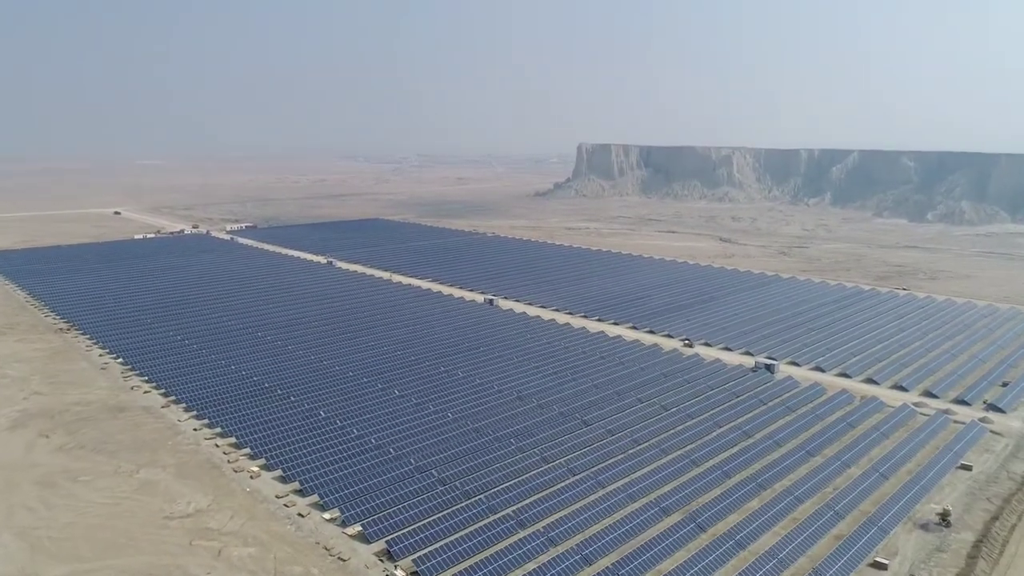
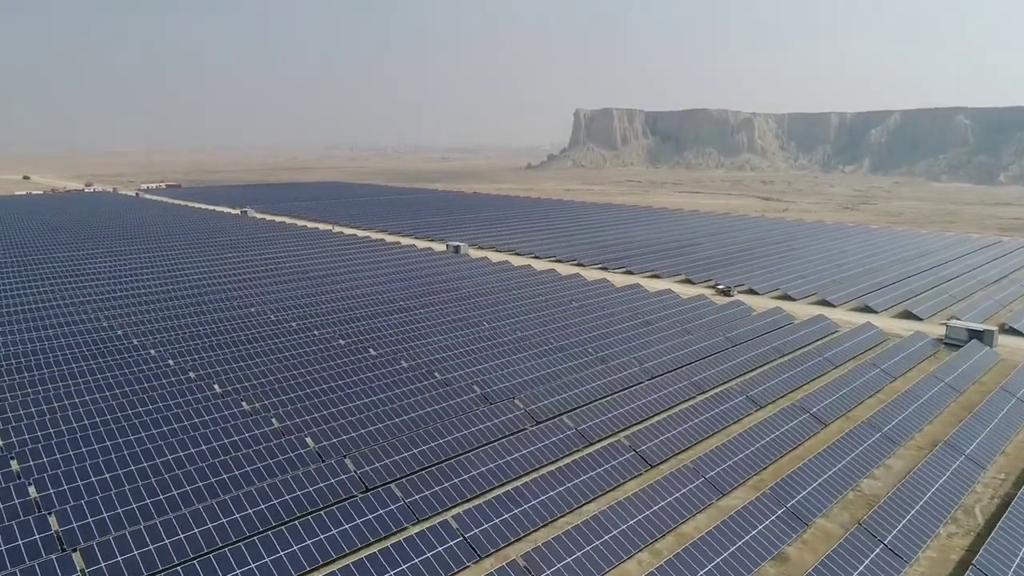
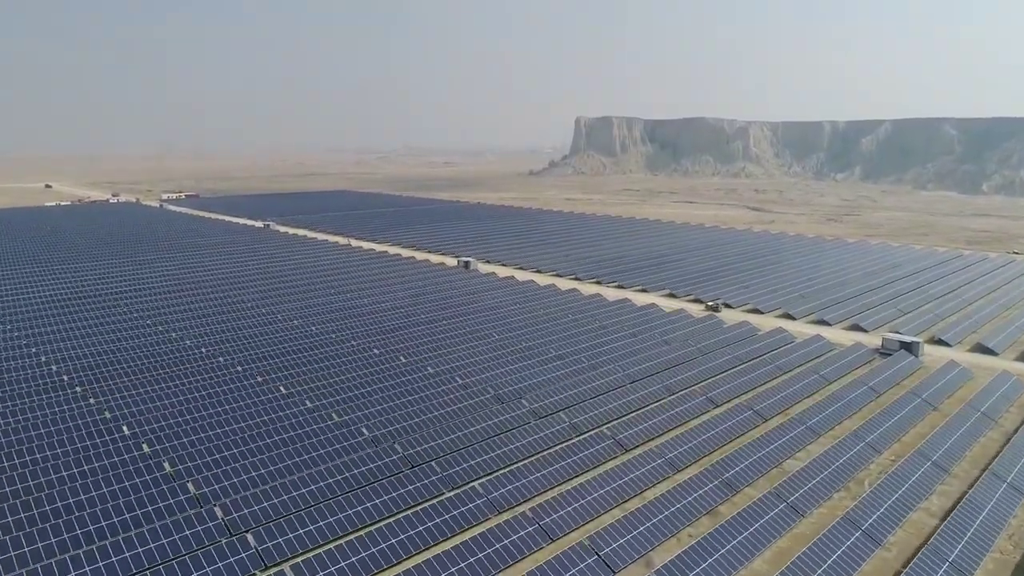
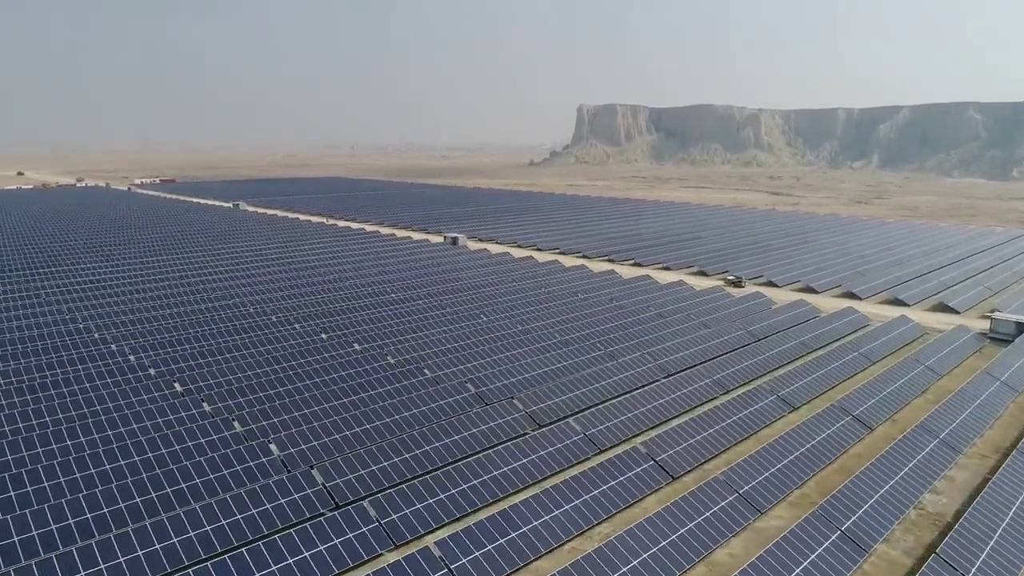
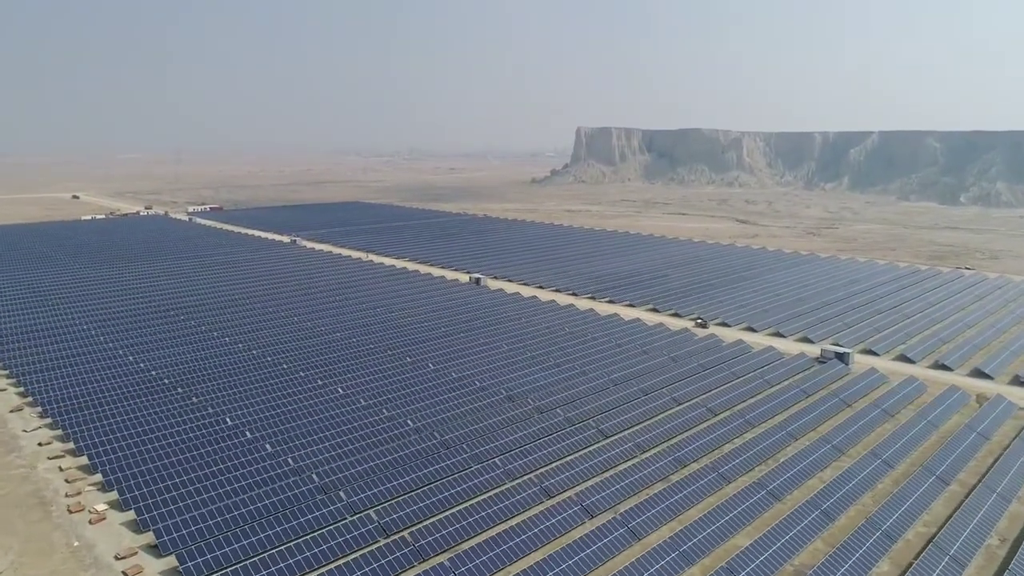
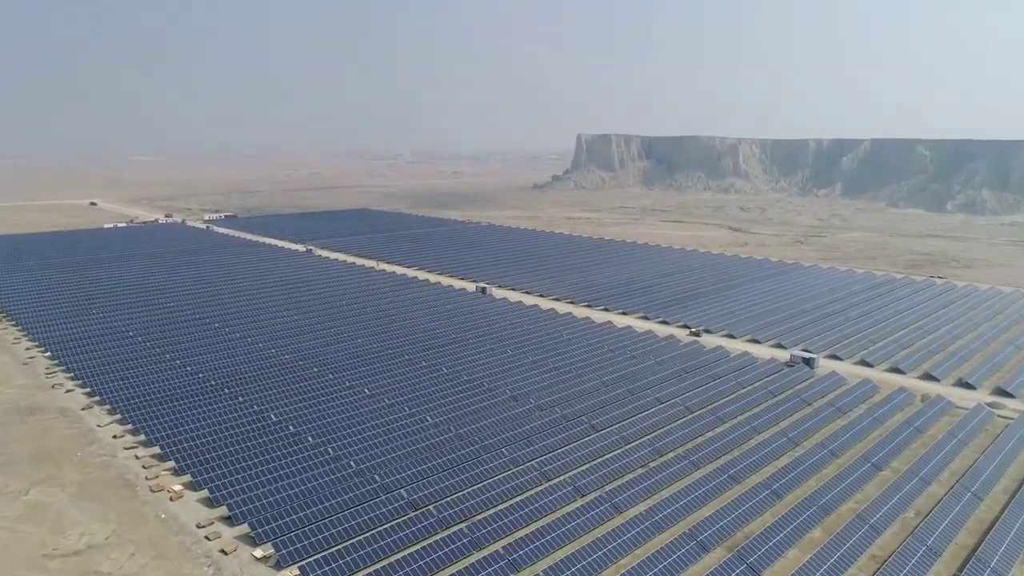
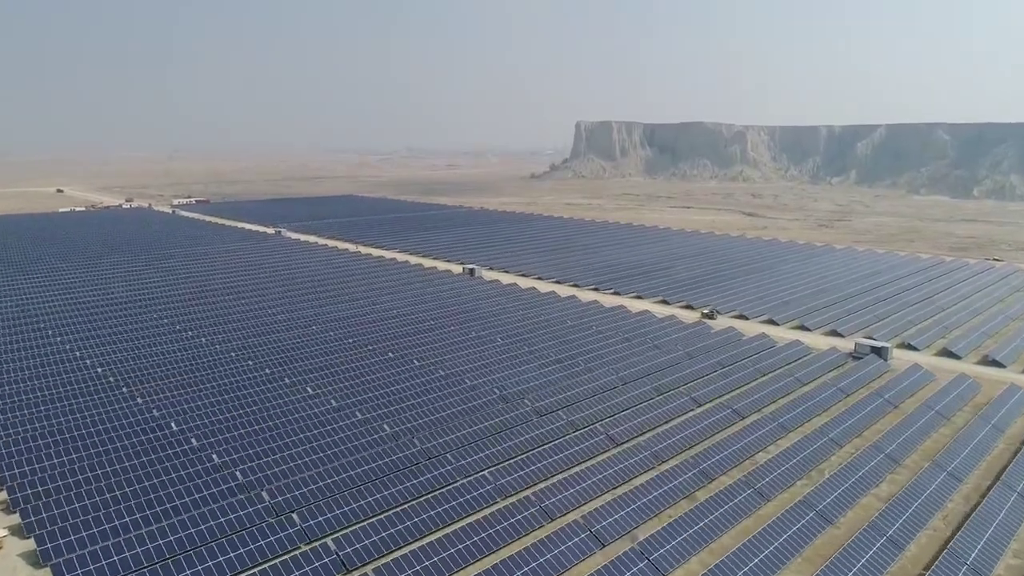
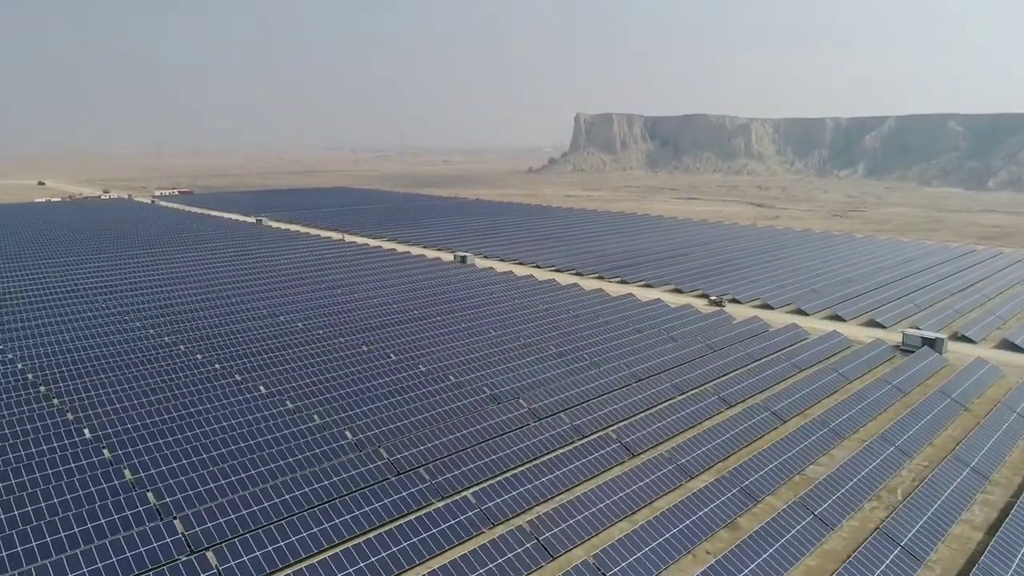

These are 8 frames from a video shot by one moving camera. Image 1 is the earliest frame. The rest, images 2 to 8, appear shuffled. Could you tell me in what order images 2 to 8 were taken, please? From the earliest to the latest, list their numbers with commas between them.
6, 5, 7, 3, 8, 2, 4
